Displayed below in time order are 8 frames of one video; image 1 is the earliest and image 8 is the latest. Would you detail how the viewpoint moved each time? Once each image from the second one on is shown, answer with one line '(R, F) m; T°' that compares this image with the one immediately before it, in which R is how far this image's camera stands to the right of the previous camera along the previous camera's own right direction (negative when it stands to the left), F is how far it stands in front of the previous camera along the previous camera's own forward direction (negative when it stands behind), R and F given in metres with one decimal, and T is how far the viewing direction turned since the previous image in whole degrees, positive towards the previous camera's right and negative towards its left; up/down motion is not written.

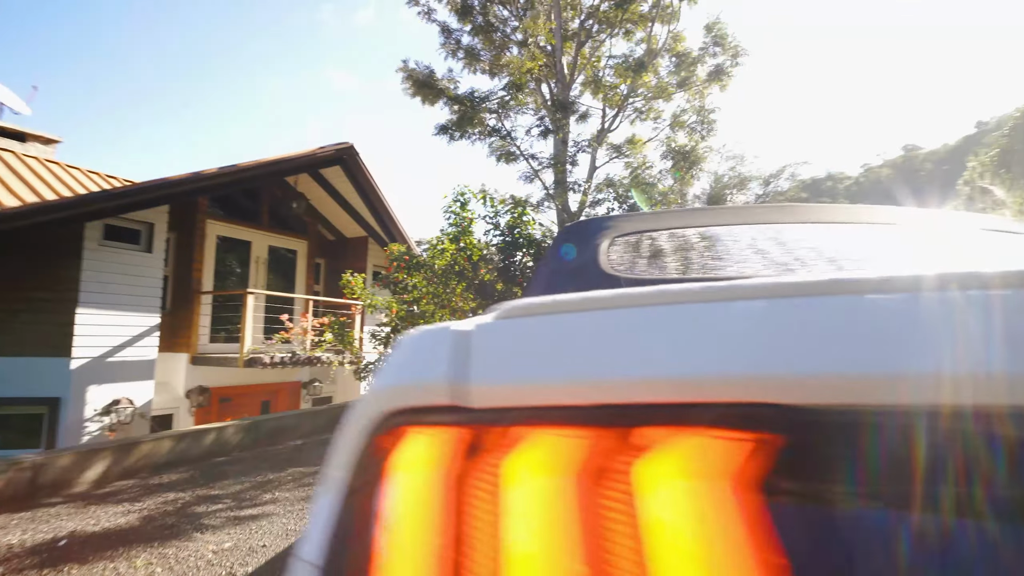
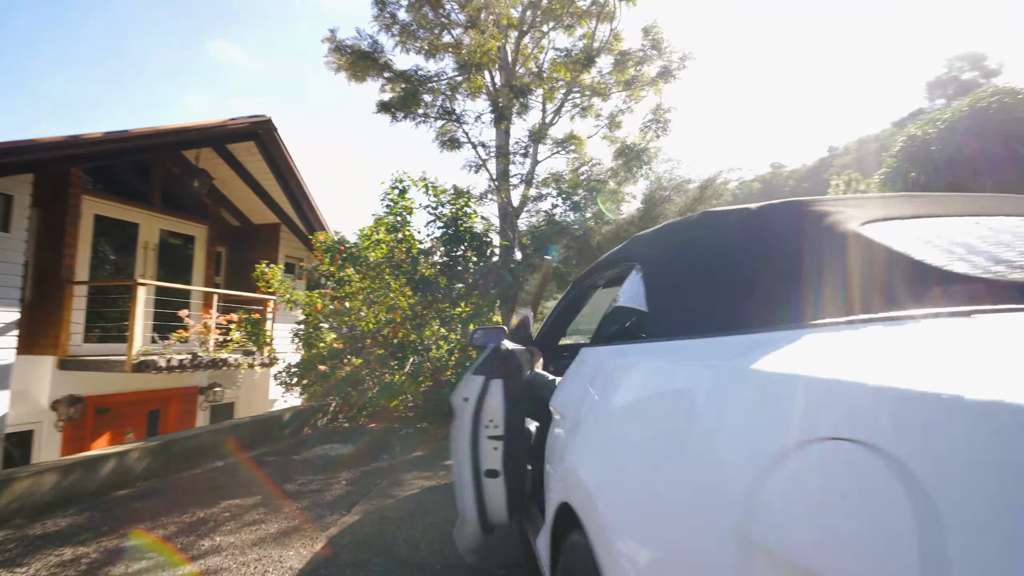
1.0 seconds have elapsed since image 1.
(-0.7, +0.6) m; +11°
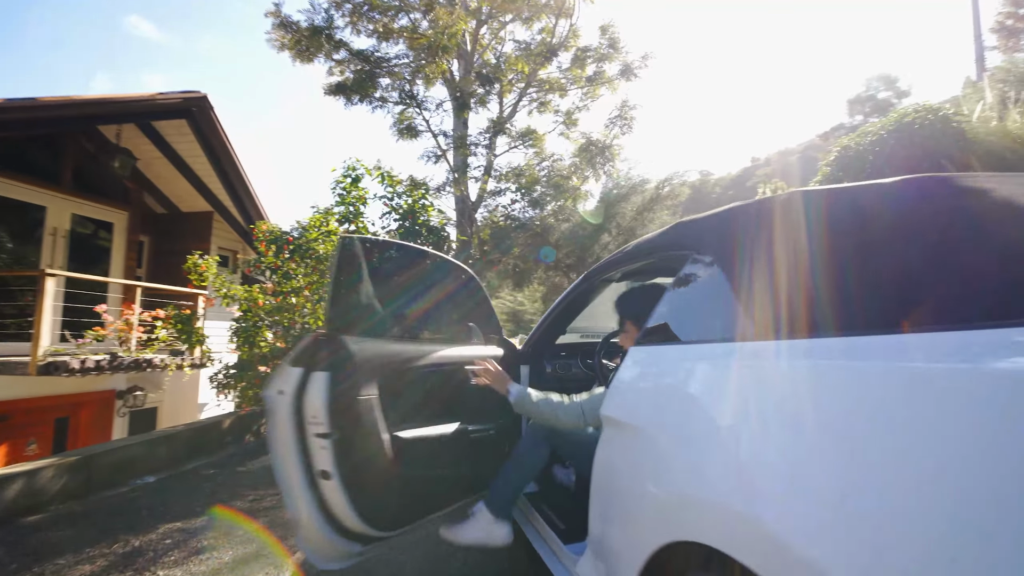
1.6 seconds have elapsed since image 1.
(-0.3, +0.3) m; +7°
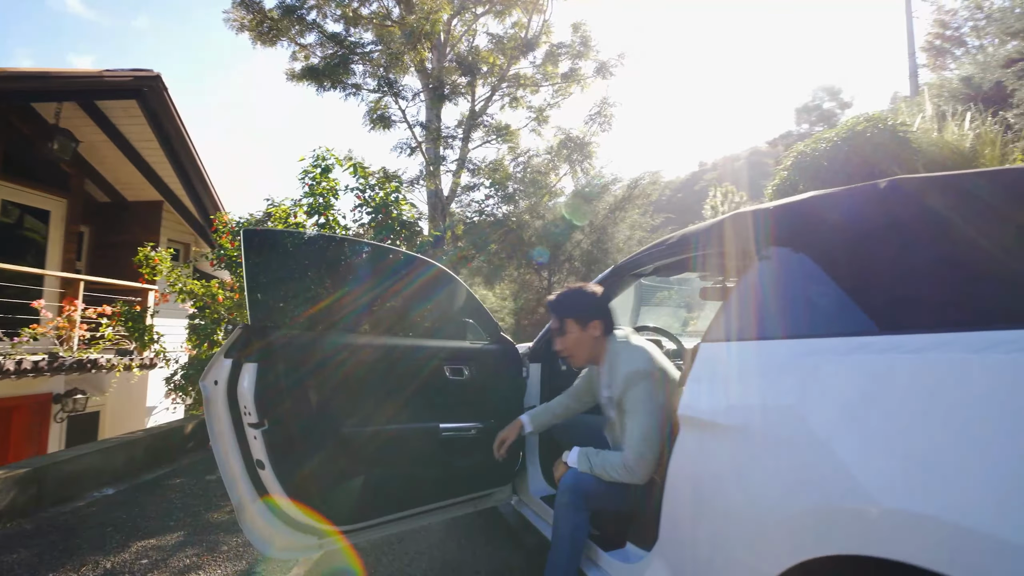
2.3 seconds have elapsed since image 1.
(-0.3, +0.2) m; +5°
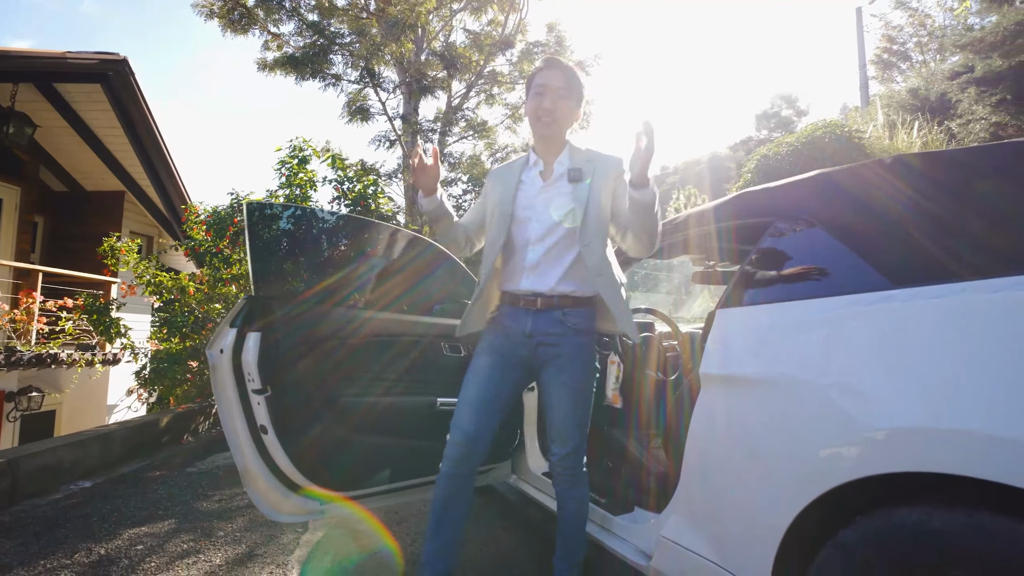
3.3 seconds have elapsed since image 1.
(-0.2, 0.0) m; +4°
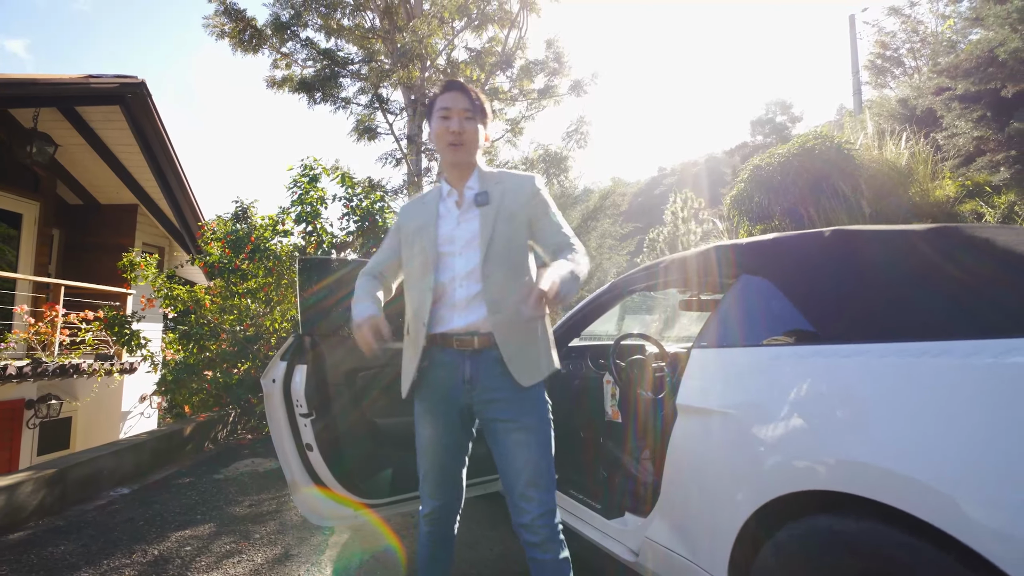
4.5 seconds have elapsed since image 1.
(0.0, -0.3) m; 0°
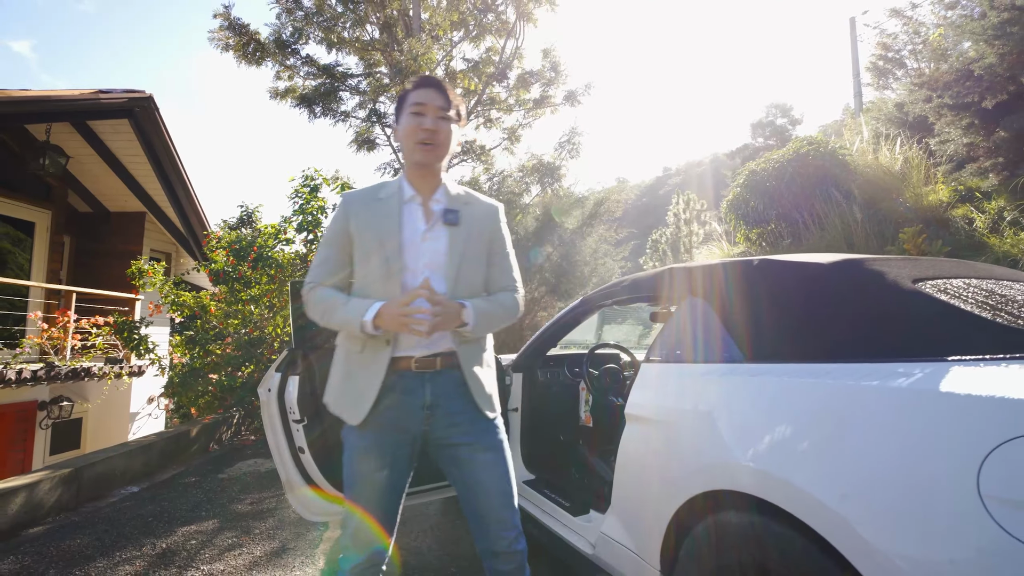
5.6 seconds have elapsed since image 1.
(+0.1, -0.2) m; -1°
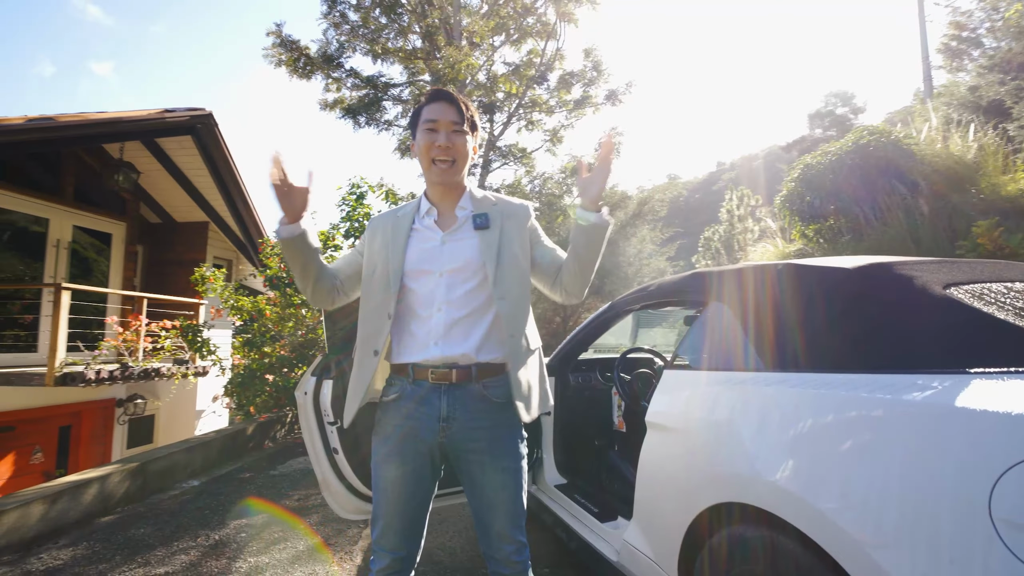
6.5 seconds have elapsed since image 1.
(+0.2, -0.1) m; -5°
